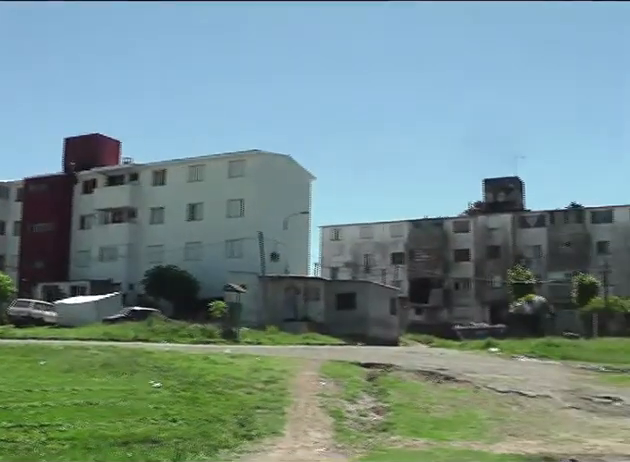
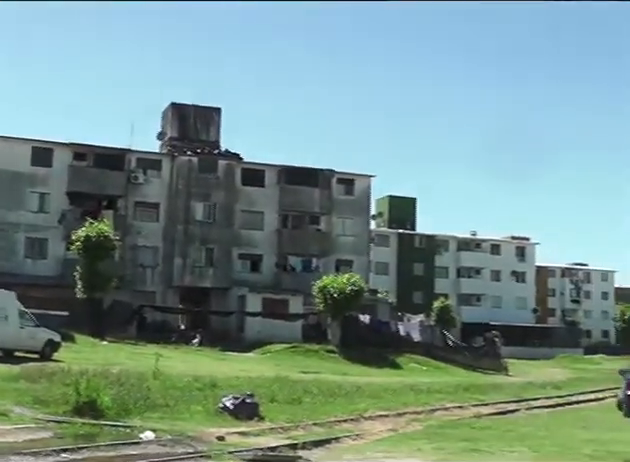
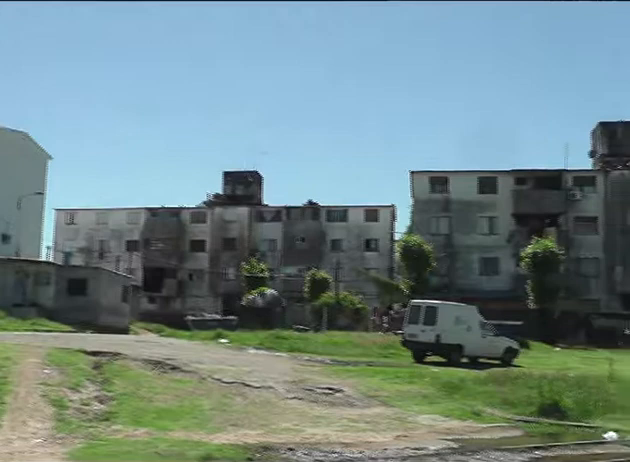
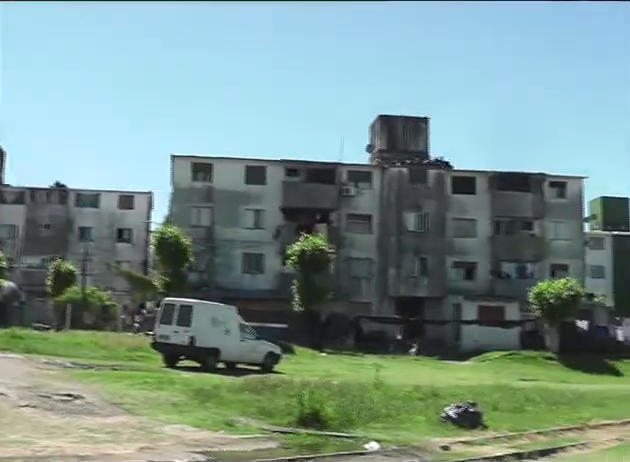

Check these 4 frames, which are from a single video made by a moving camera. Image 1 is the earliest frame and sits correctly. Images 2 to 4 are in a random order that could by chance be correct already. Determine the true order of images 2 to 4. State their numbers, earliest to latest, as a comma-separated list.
3, 4, 2
